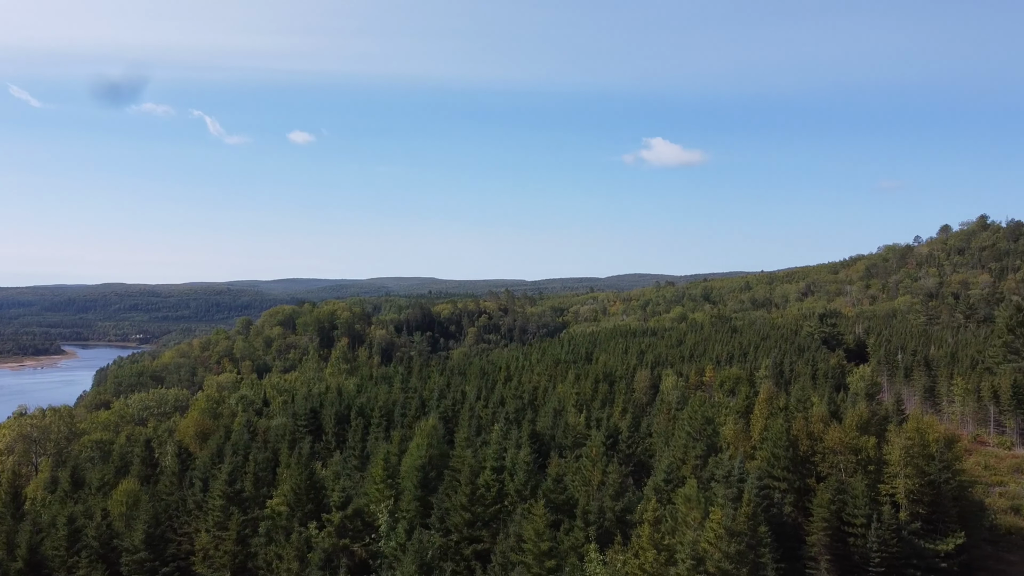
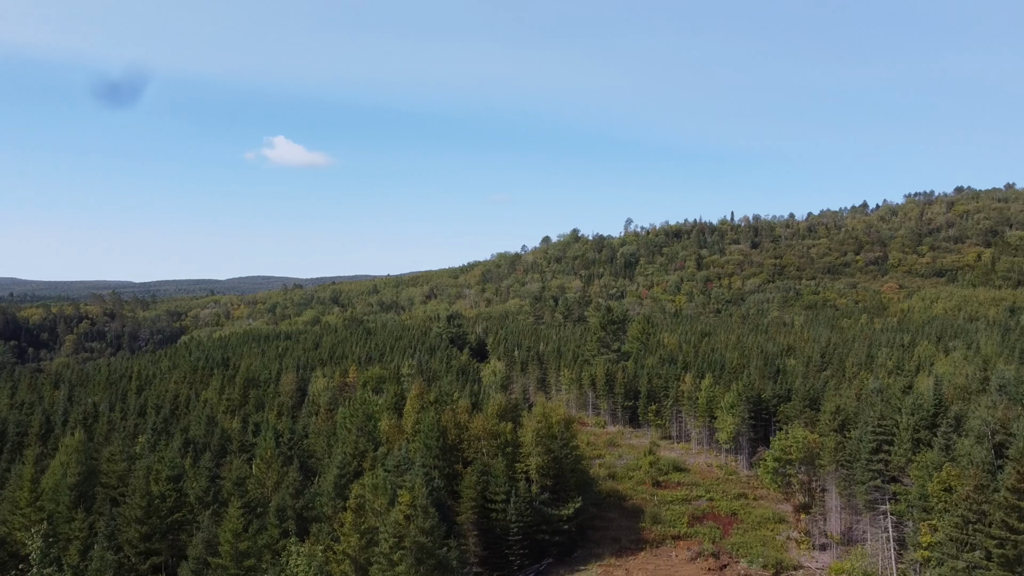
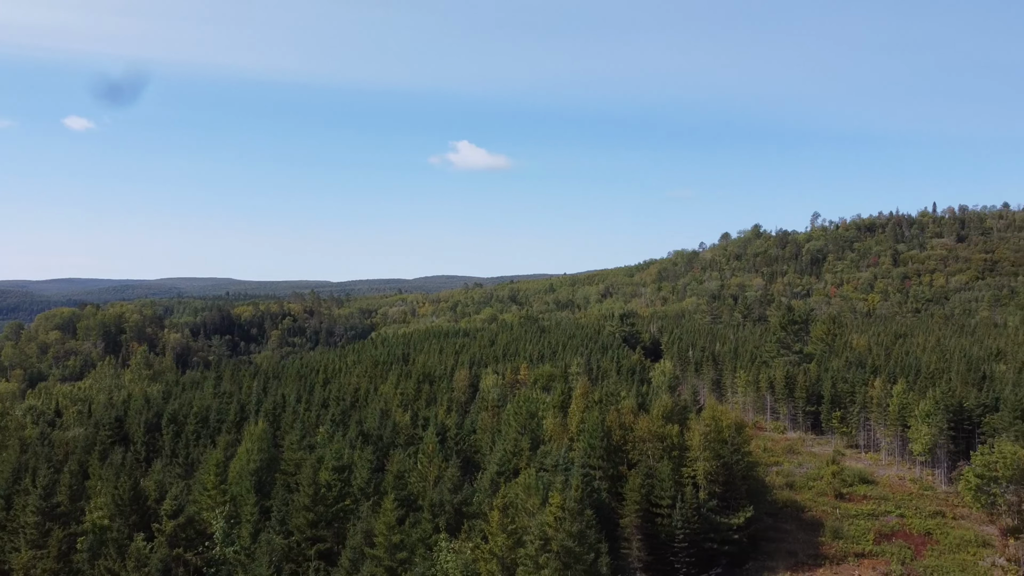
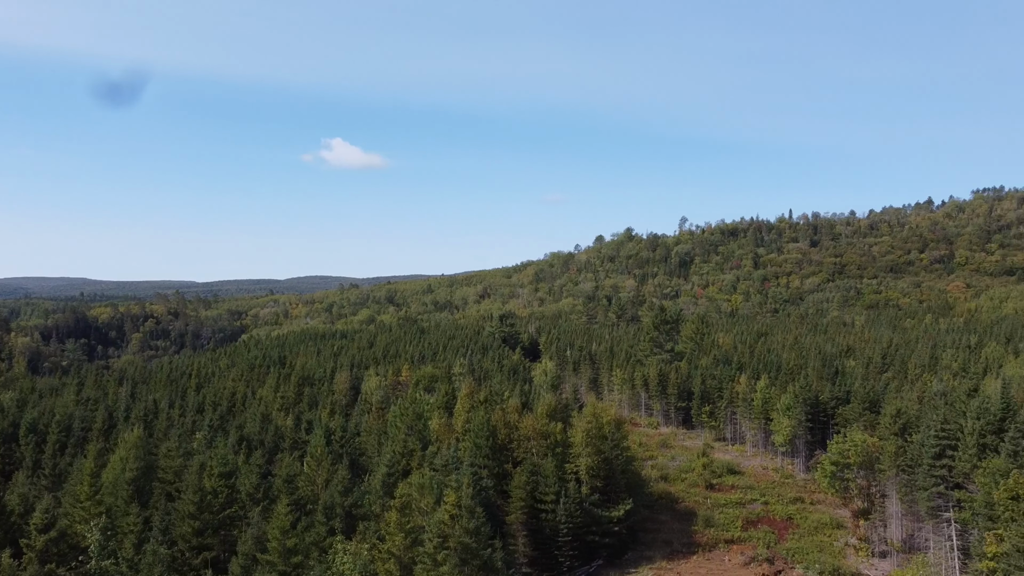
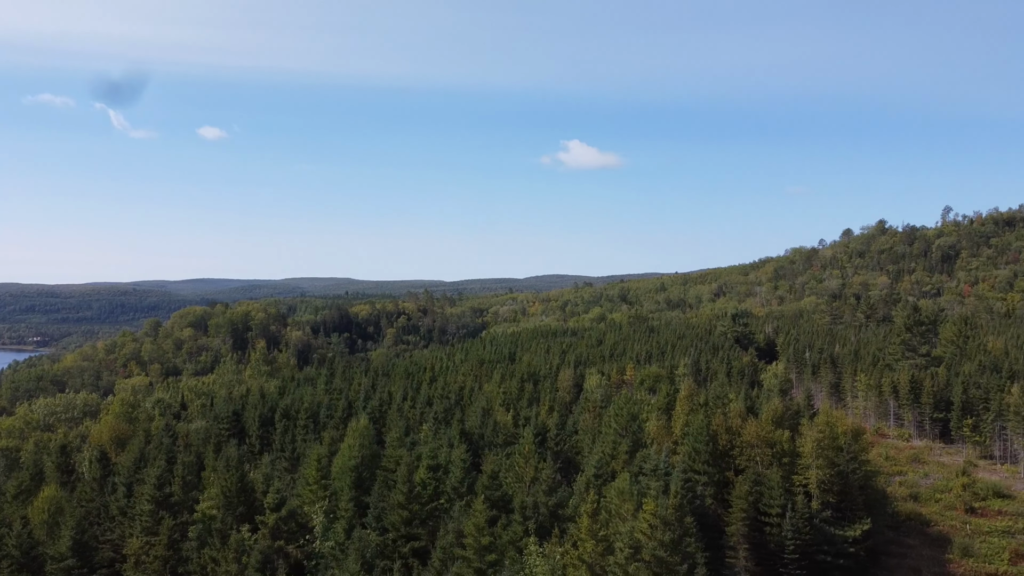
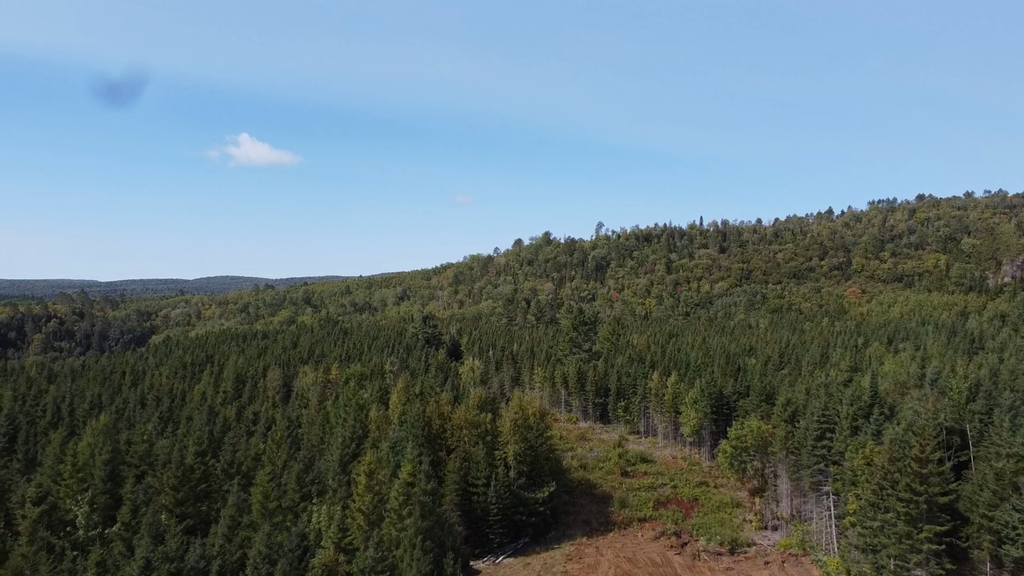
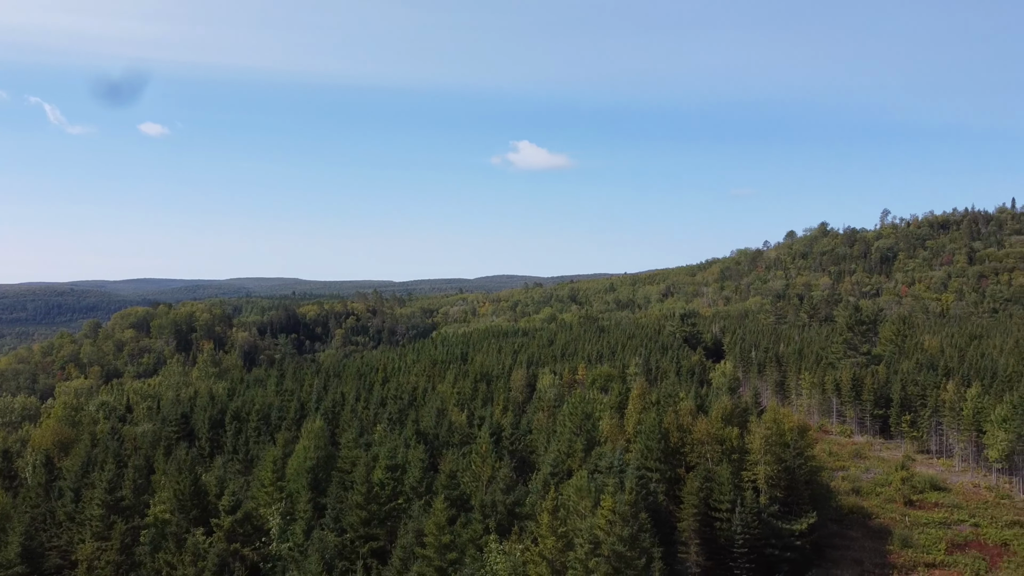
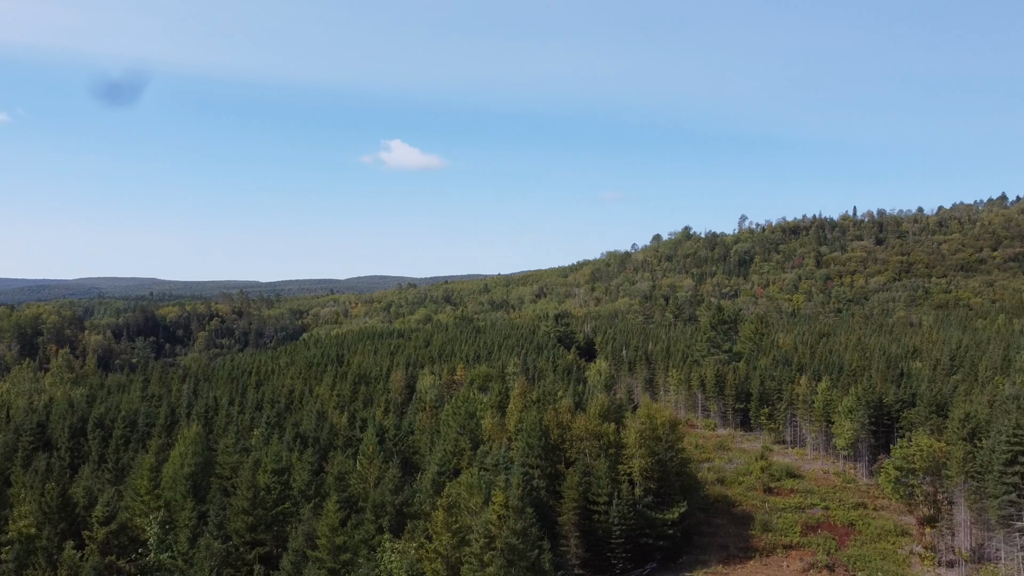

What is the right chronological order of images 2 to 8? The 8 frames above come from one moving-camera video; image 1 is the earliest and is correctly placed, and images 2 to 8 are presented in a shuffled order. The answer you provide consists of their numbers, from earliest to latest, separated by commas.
5, 7, 3, 8, 4, 2, 6
